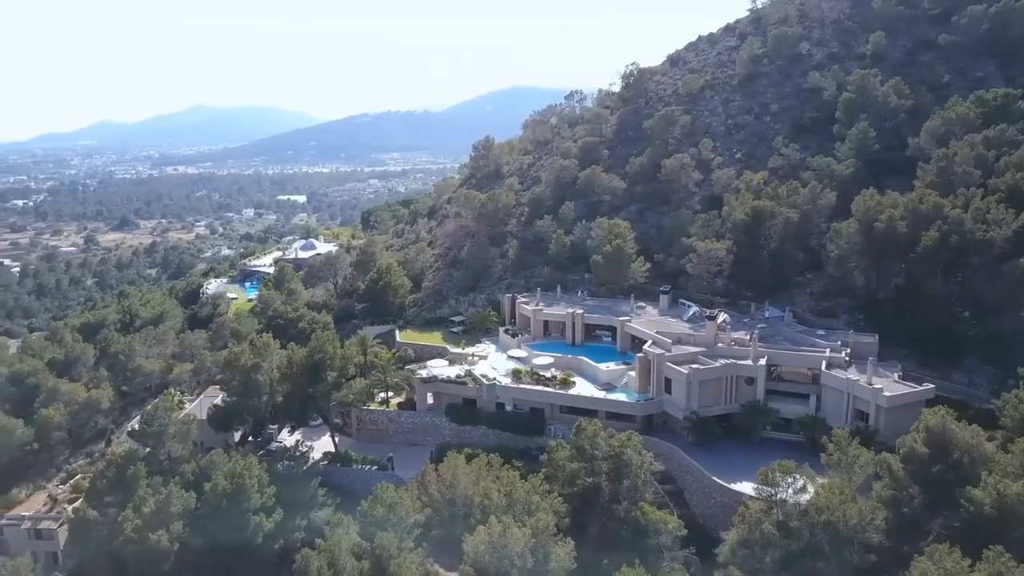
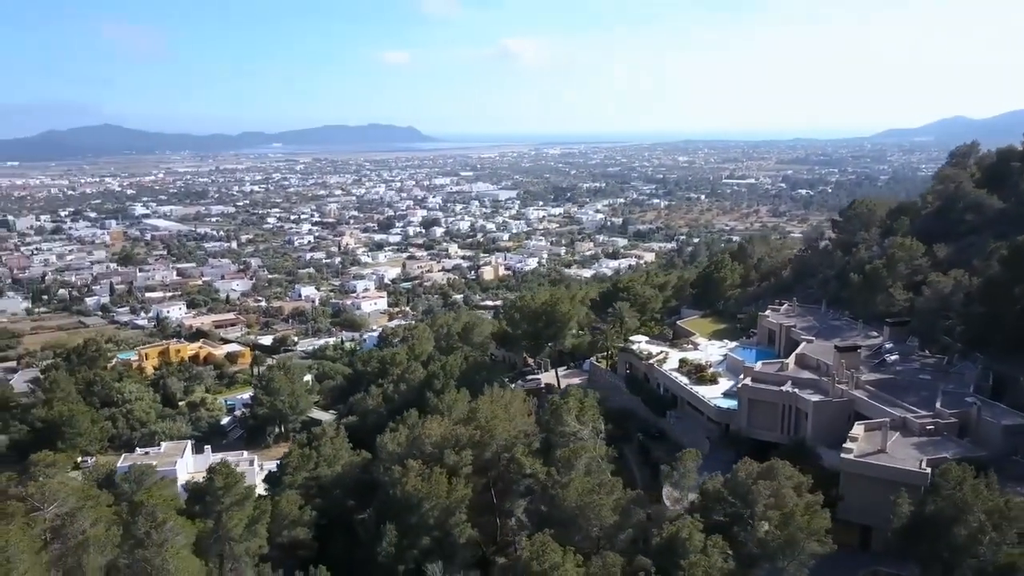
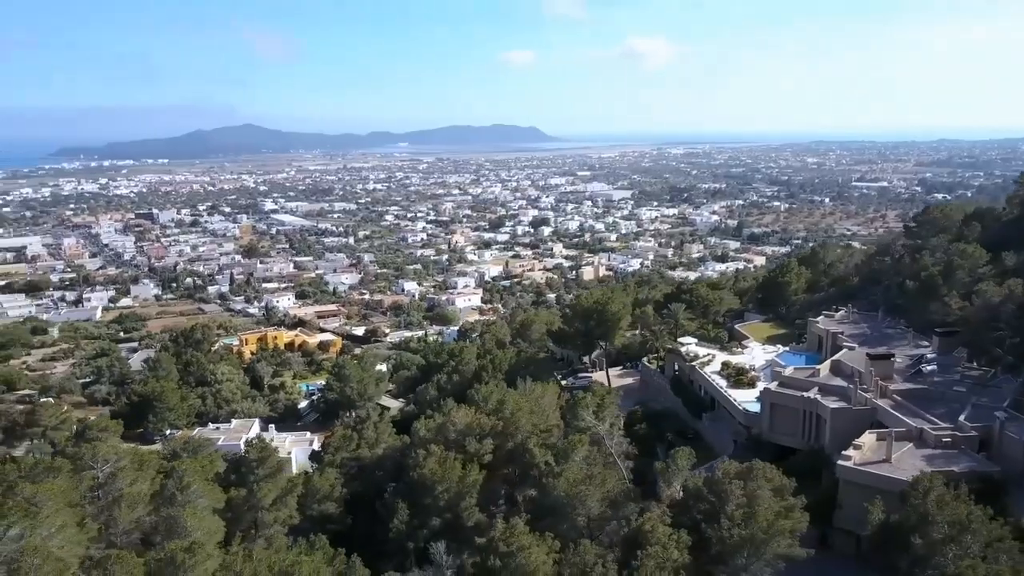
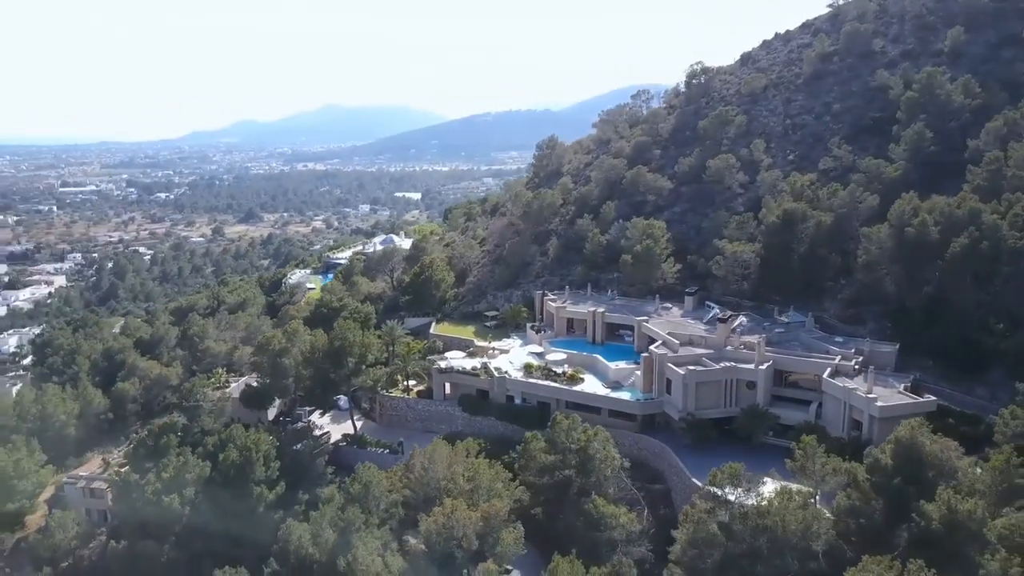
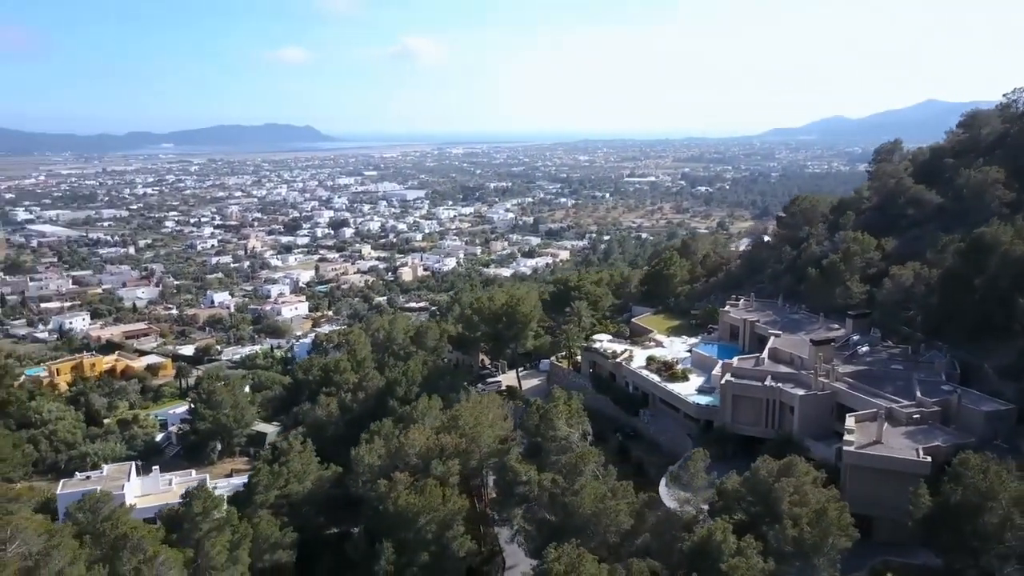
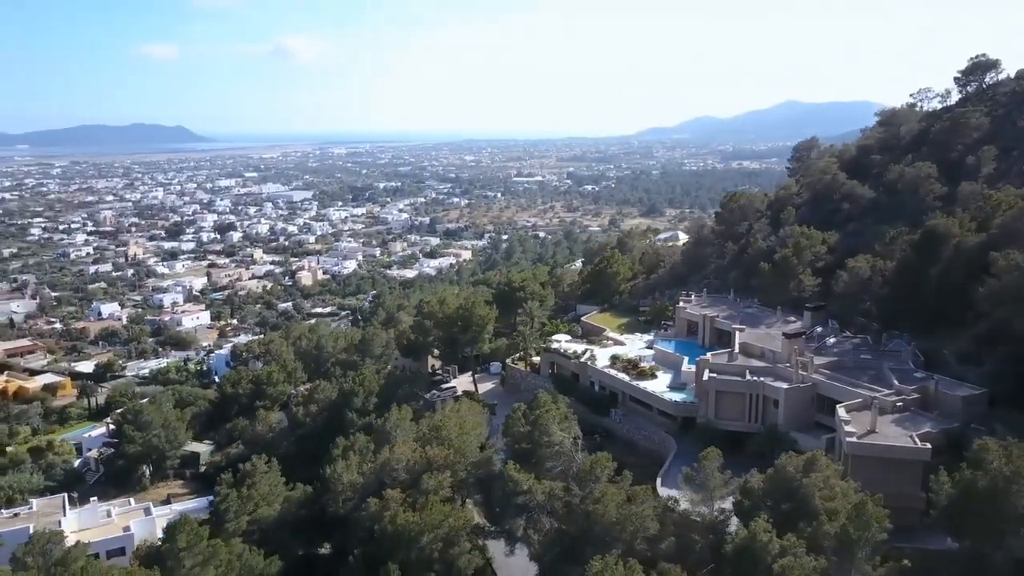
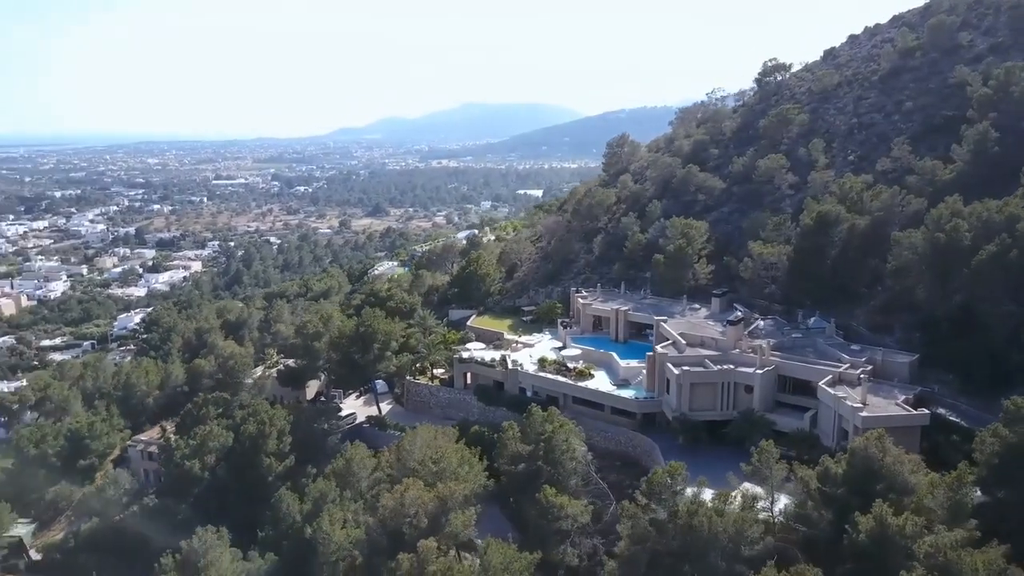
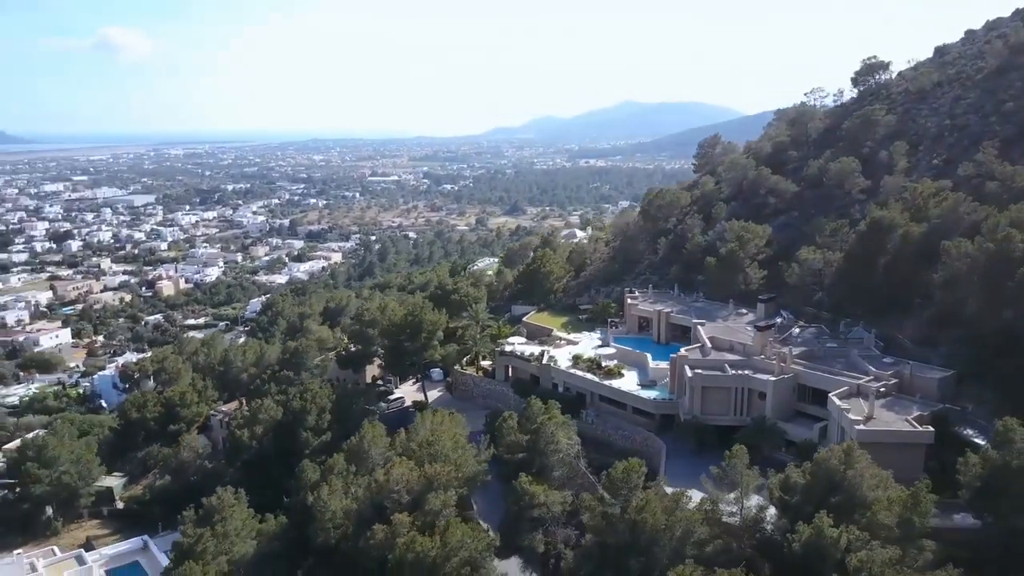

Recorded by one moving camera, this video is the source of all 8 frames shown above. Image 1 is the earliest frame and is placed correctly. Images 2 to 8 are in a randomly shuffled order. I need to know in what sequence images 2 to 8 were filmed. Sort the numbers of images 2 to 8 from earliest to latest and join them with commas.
4, 7, 8, 6, 5, 2, 3
